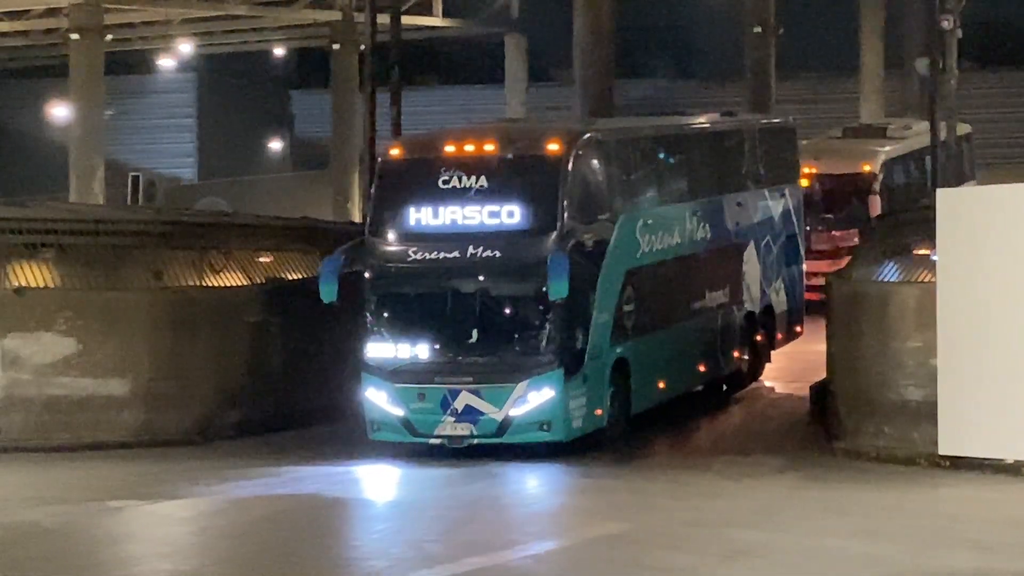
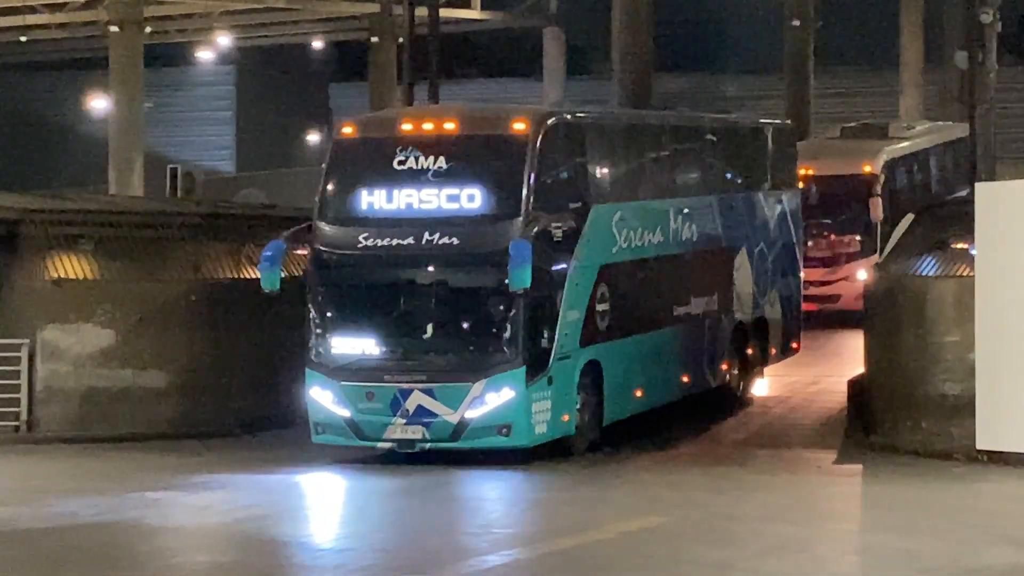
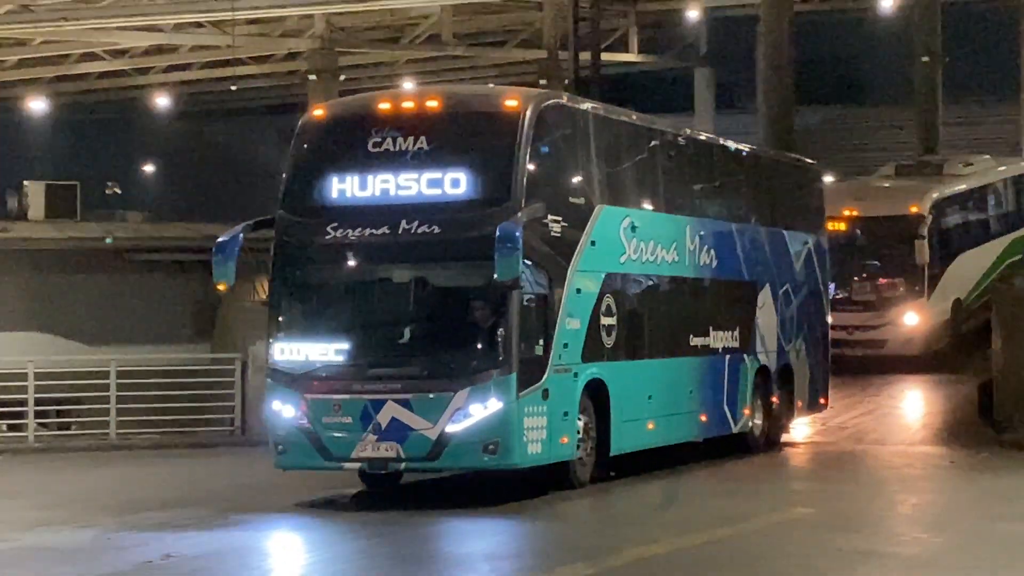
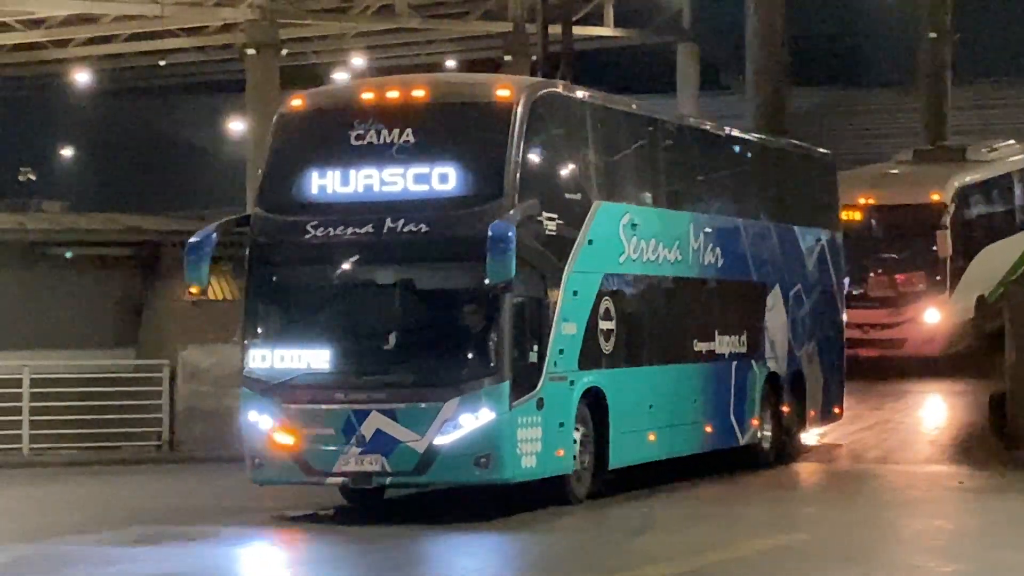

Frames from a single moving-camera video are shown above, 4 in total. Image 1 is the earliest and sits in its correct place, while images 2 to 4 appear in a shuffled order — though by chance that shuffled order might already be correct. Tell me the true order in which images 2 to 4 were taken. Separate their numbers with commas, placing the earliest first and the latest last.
2, 4, 3
